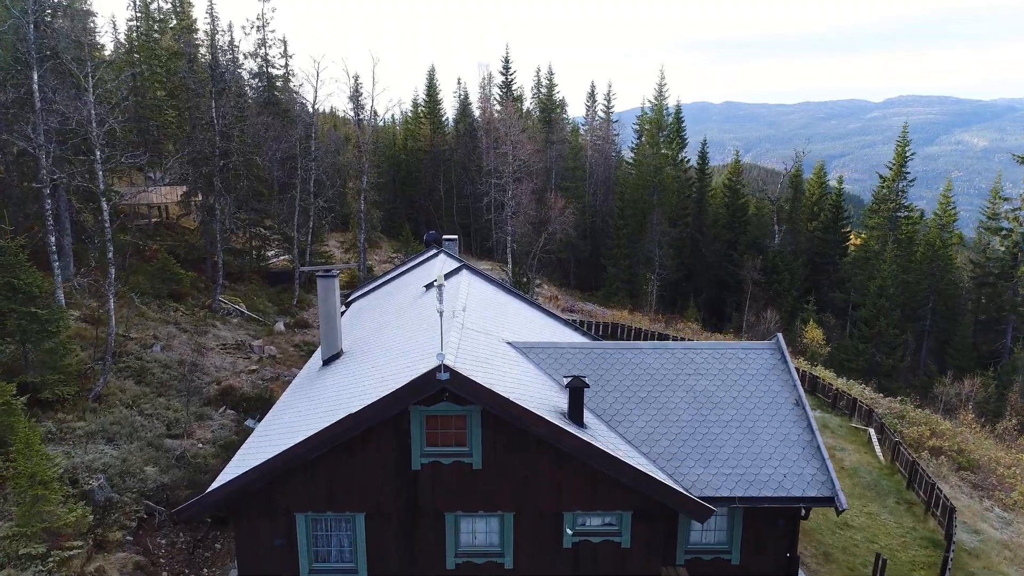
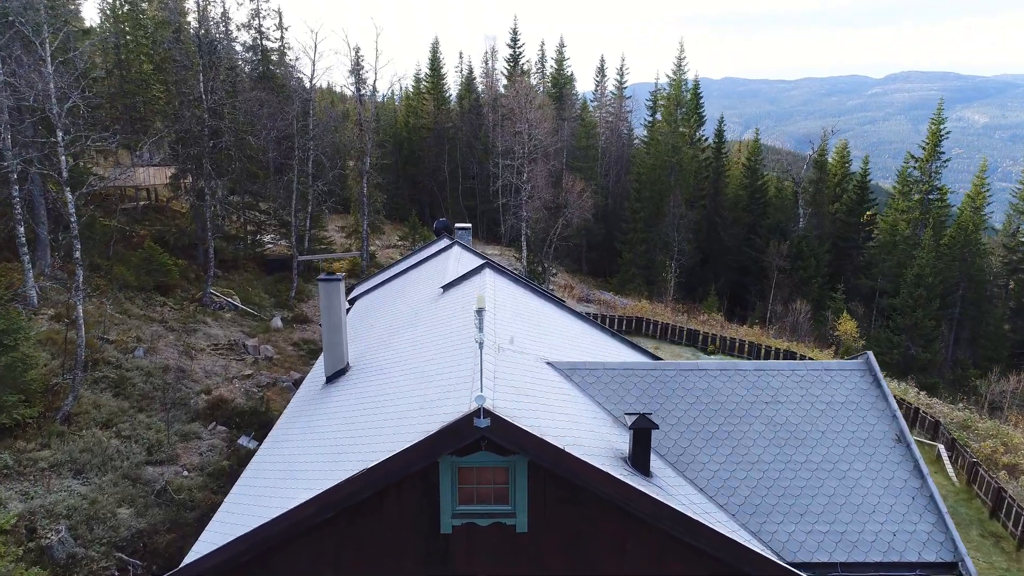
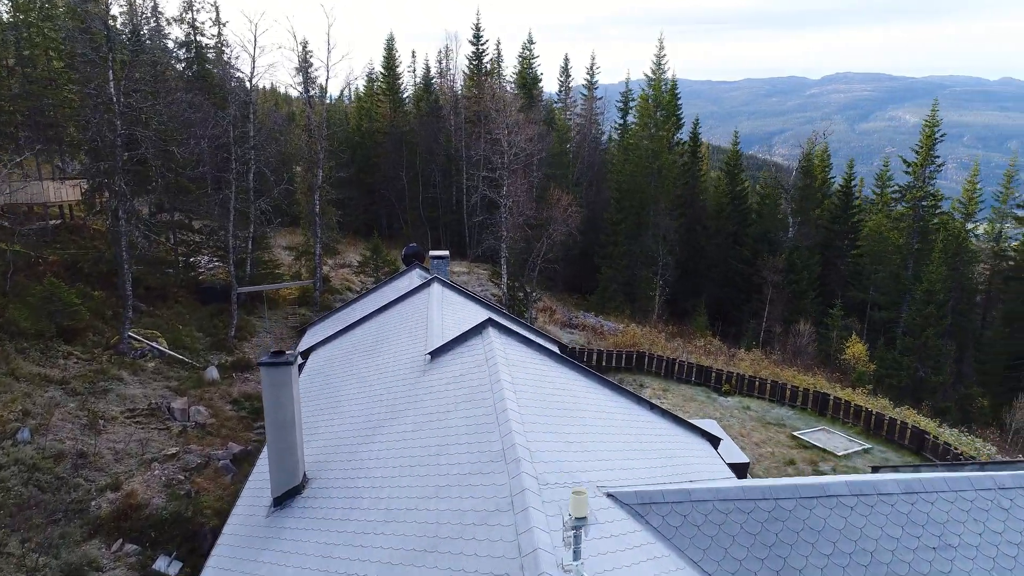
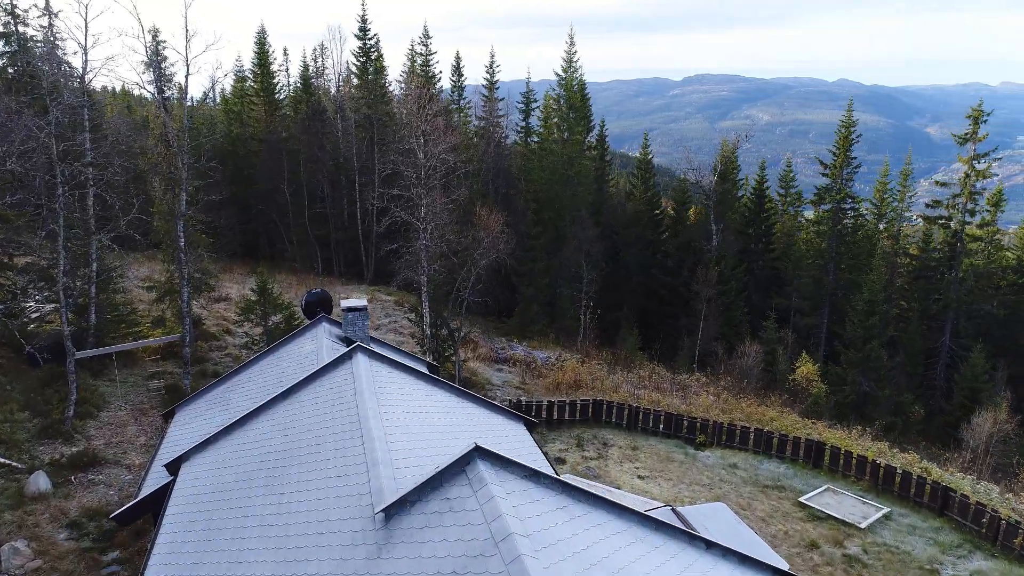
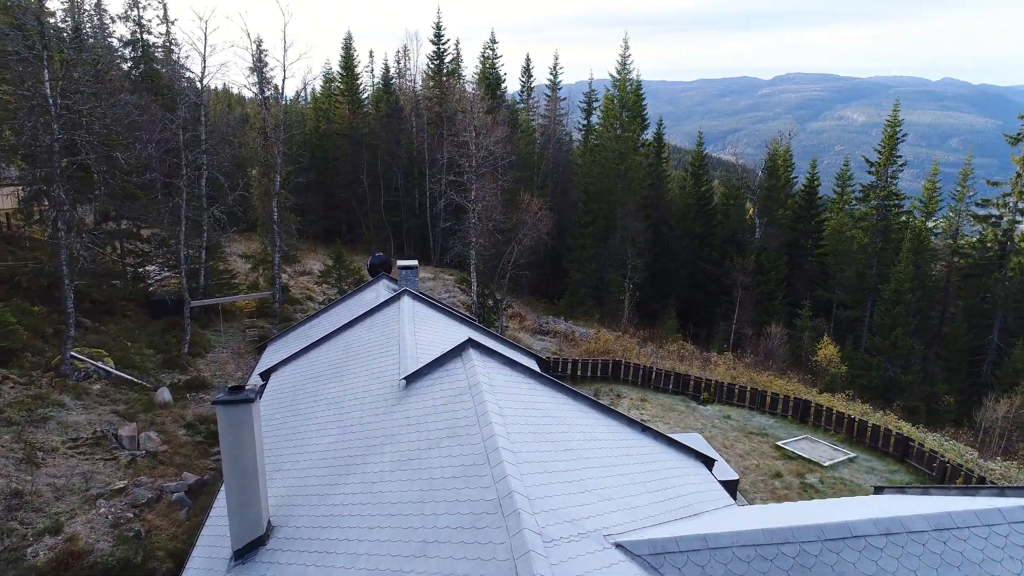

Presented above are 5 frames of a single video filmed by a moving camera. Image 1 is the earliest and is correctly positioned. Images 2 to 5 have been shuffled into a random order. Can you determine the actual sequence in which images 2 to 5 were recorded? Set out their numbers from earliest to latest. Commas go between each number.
2, 3, 5, 4
